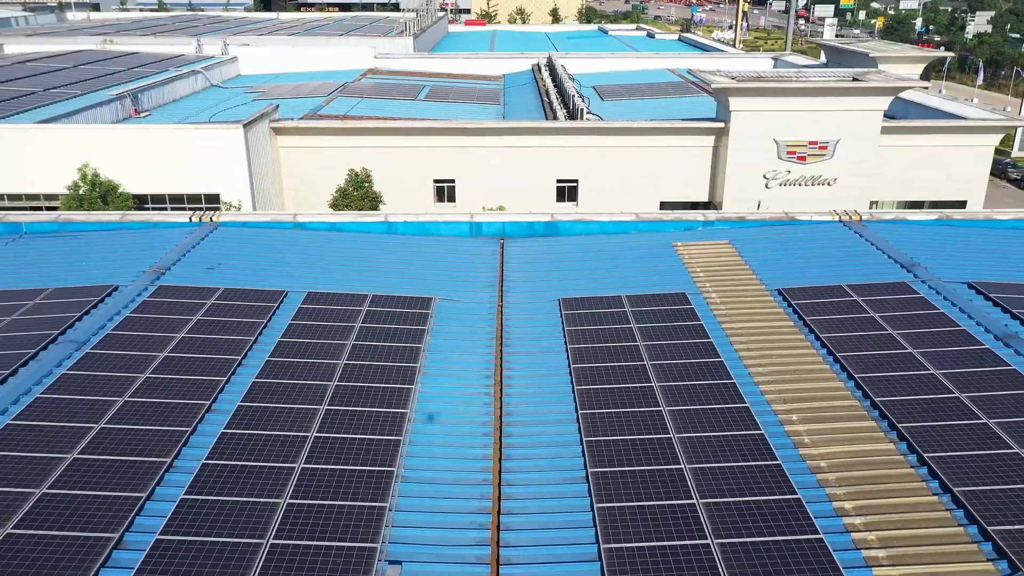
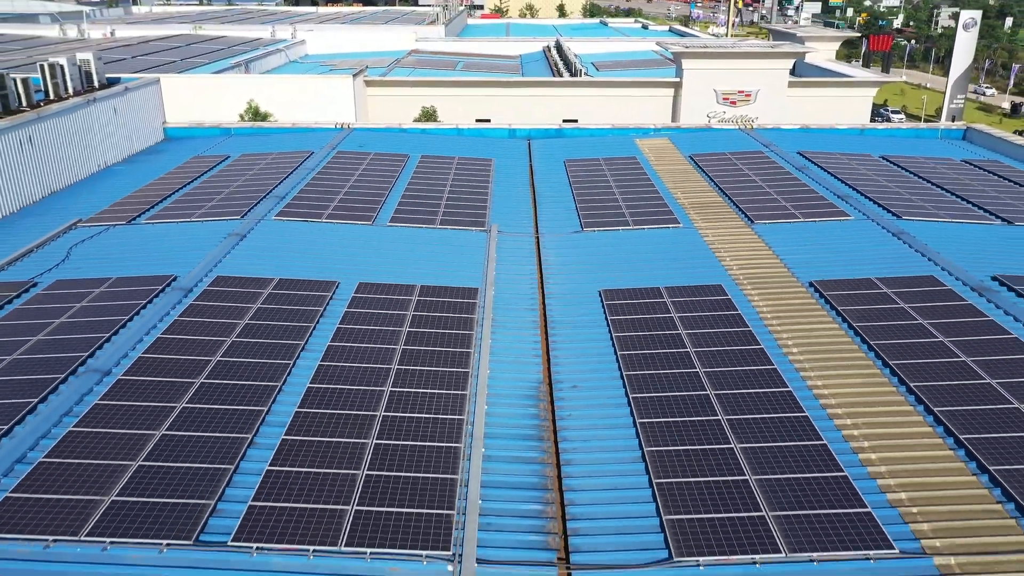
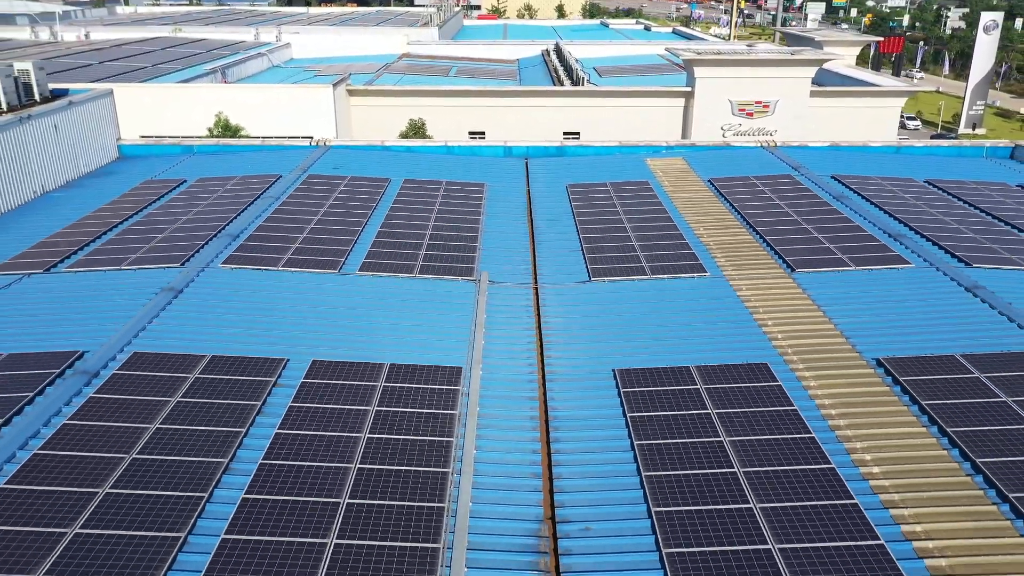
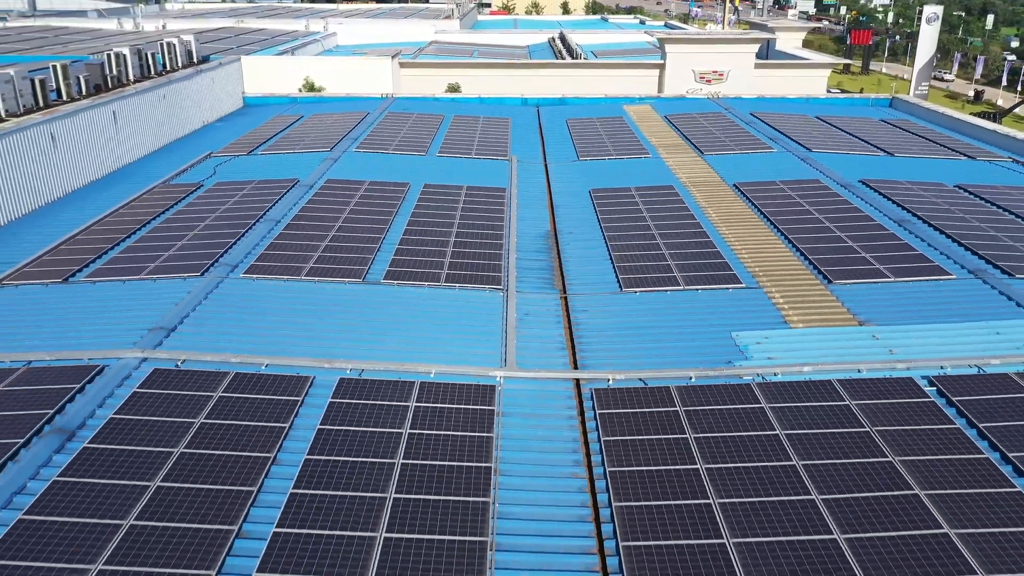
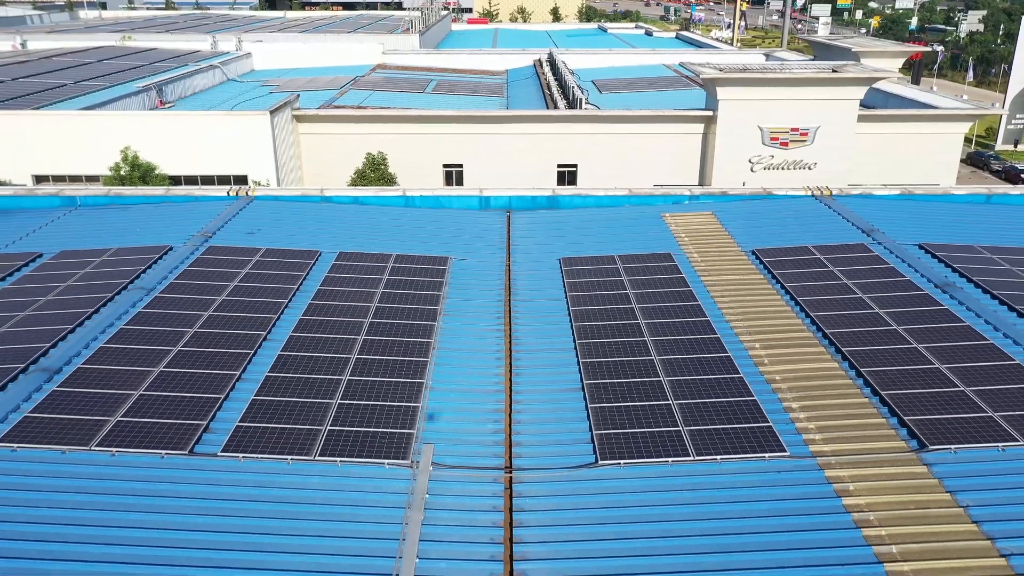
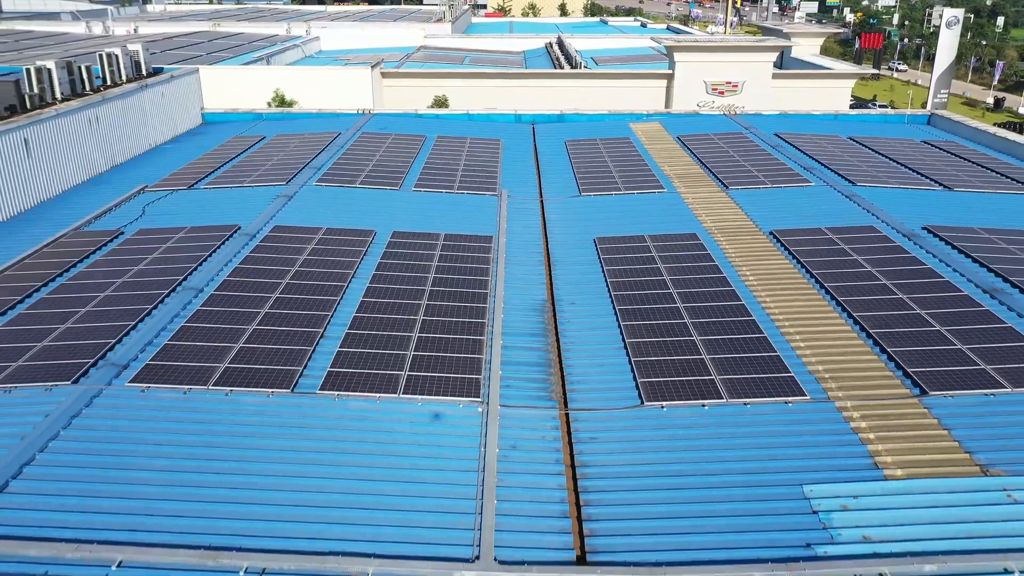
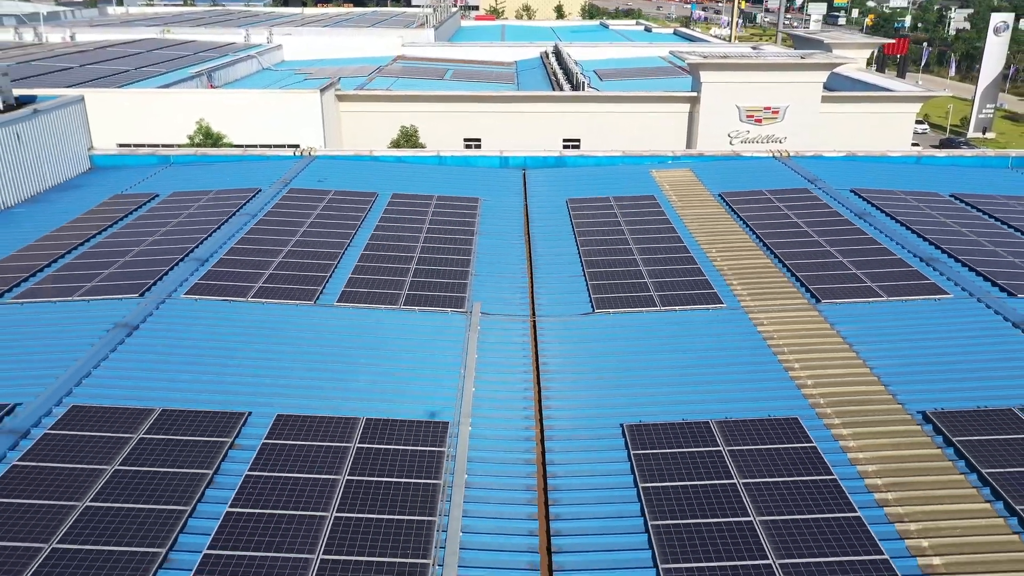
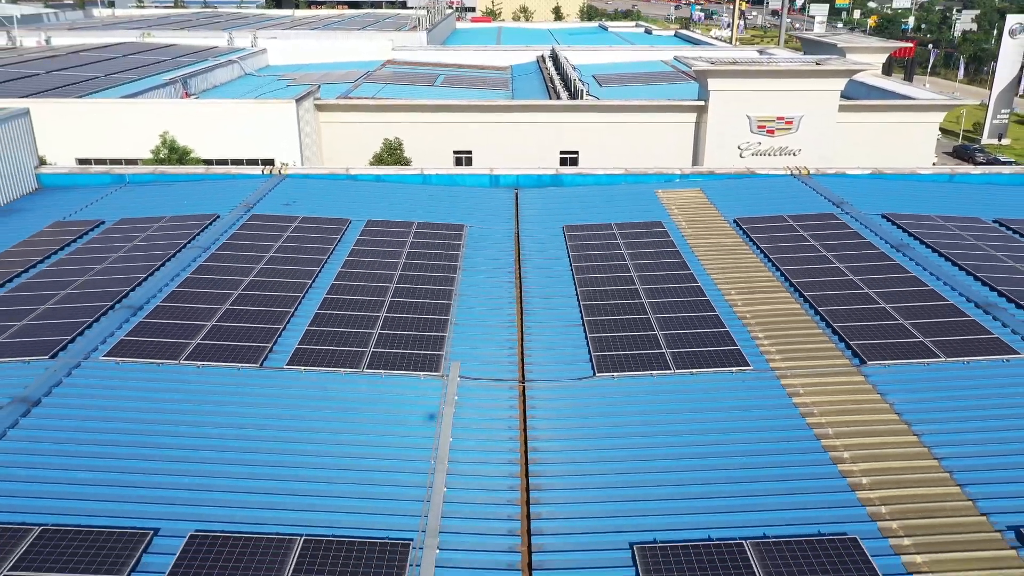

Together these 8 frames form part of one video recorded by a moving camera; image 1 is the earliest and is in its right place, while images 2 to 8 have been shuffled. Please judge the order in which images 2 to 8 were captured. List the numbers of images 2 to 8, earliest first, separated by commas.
5, 8, 7, 3, 2, 6, 4
